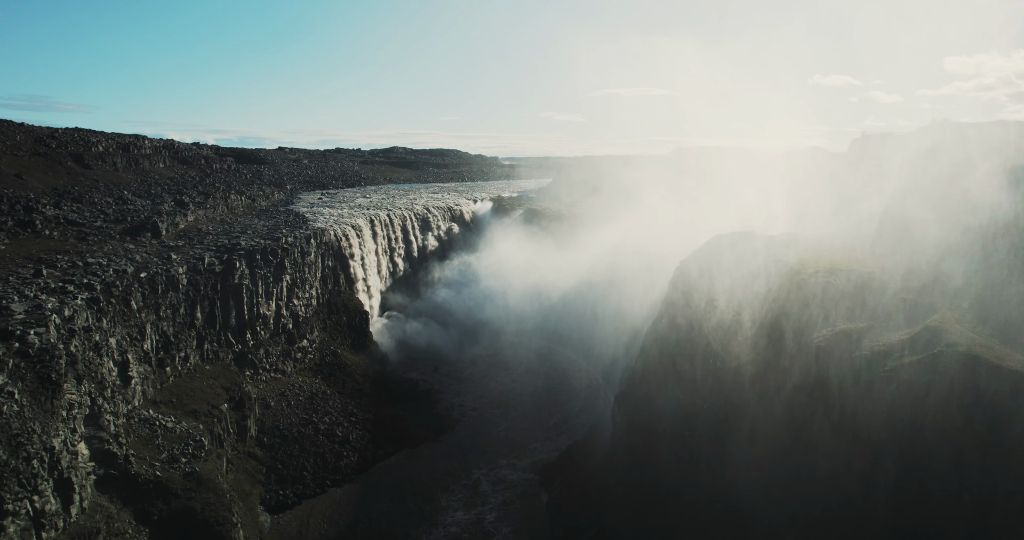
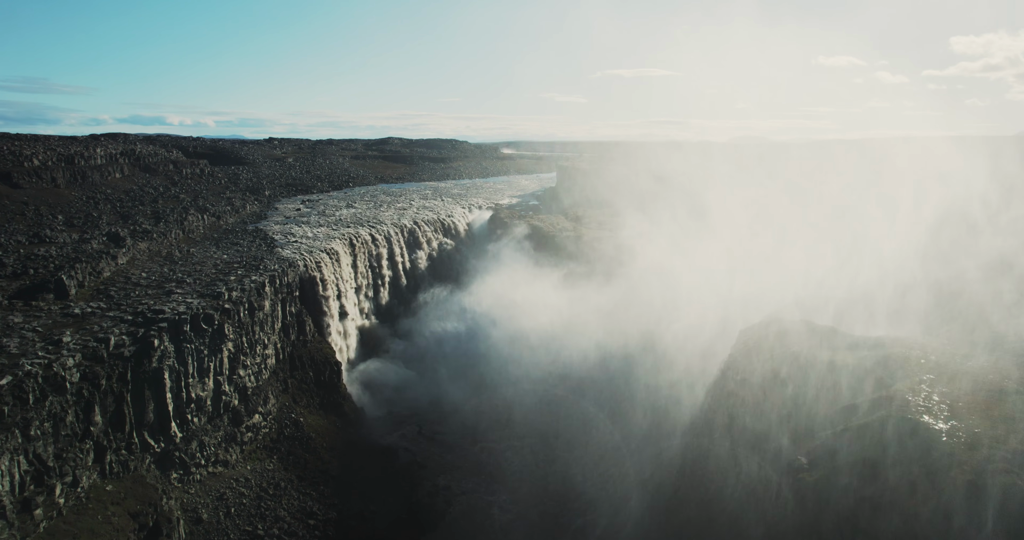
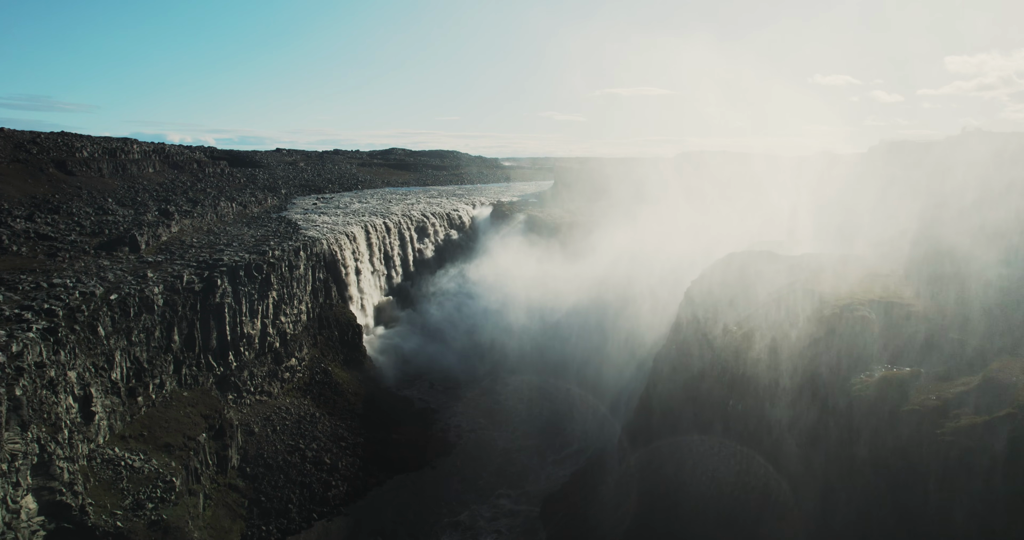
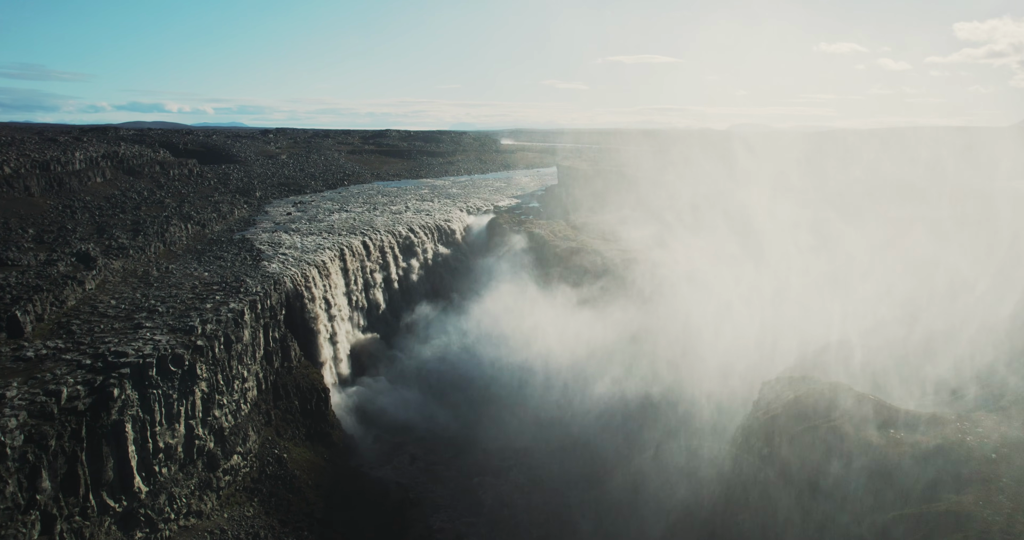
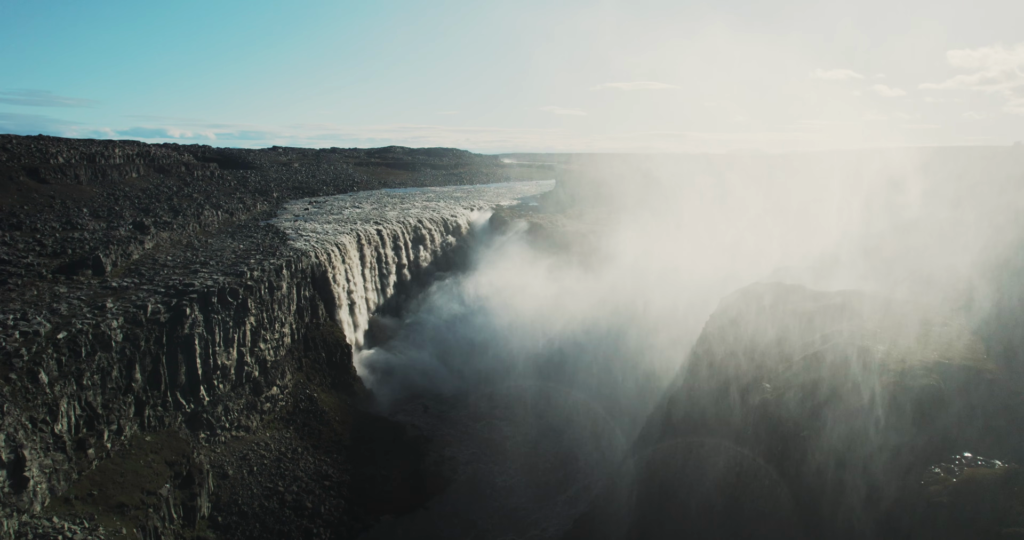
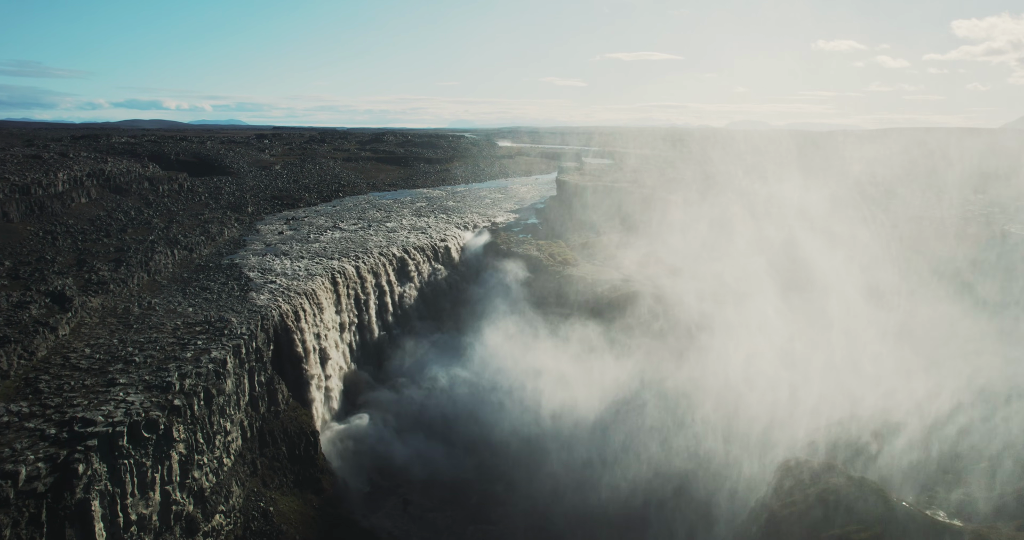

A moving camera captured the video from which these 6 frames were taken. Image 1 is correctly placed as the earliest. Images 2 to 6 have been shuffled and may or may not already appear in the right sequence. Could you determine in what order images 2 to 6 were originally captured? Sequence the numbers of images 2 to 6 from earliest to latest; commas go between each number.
3, 5, 2, 4, 6
